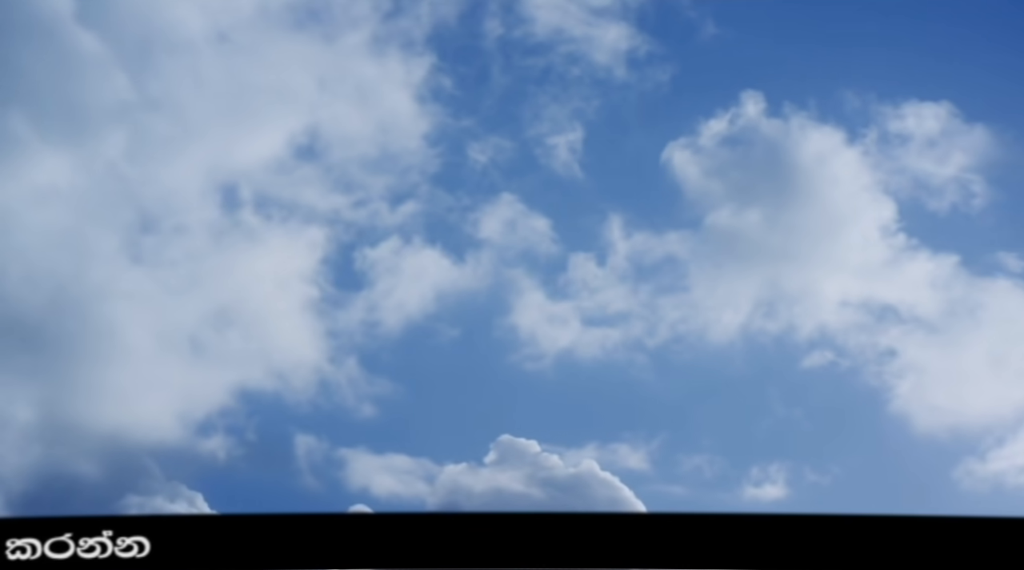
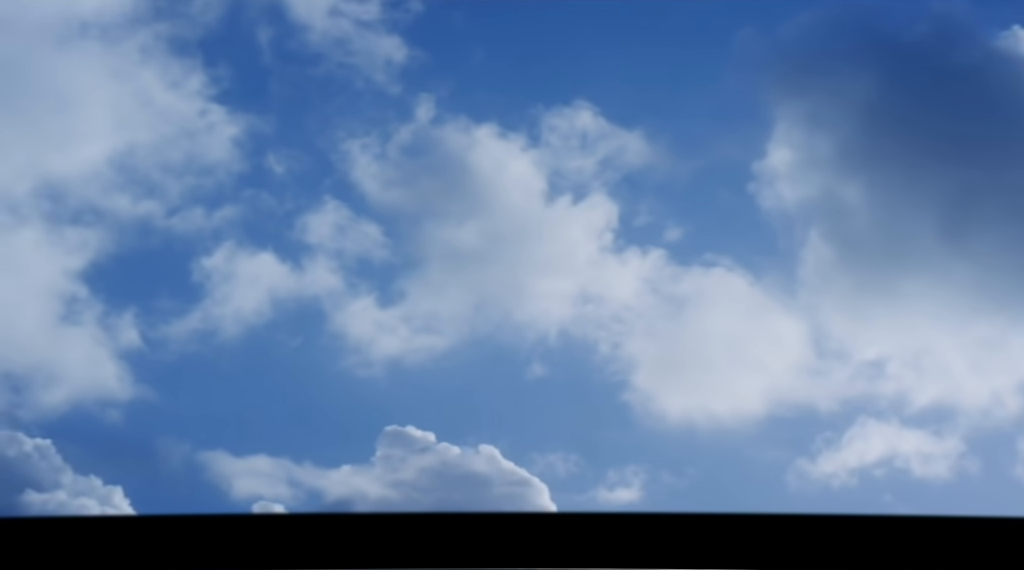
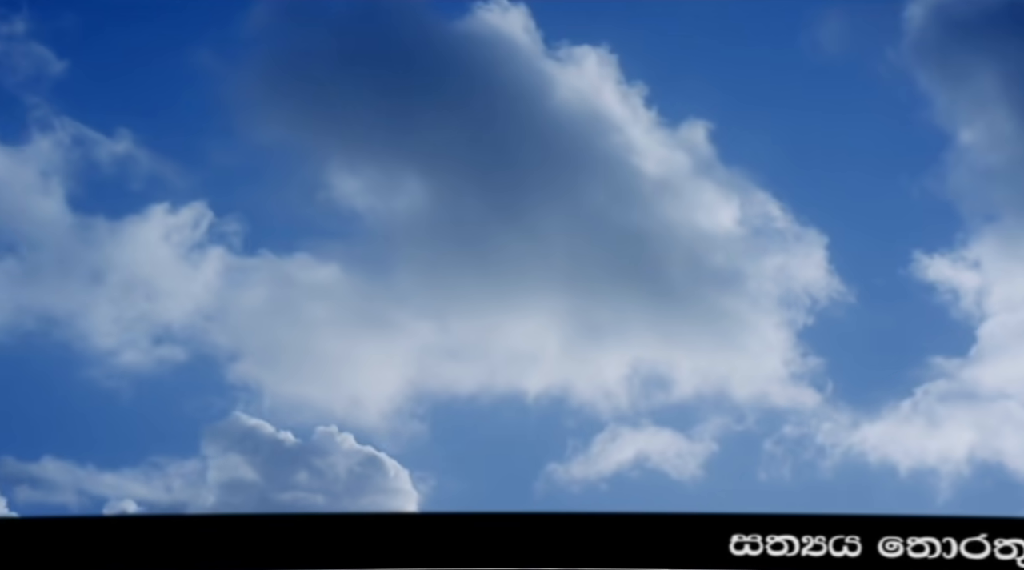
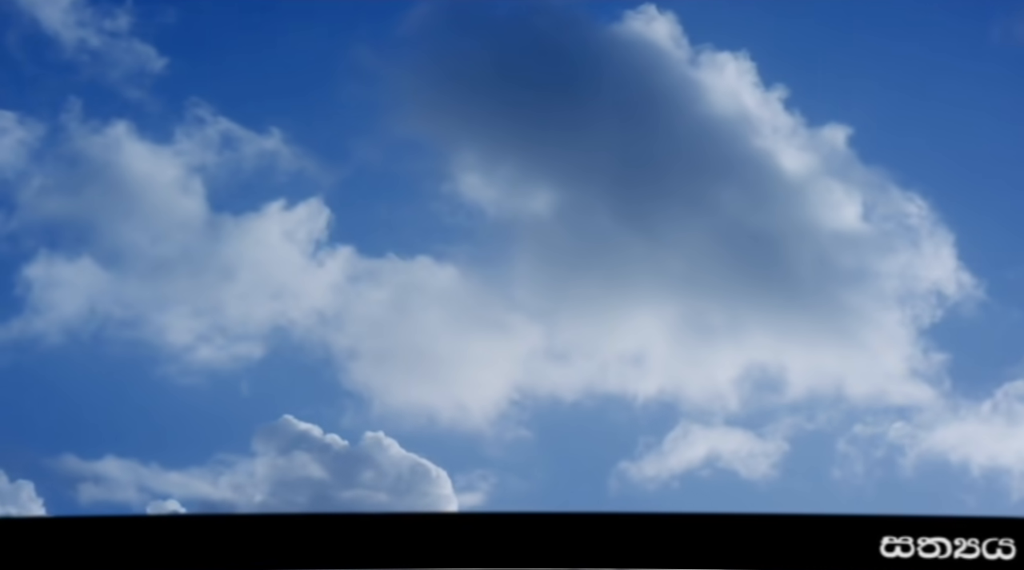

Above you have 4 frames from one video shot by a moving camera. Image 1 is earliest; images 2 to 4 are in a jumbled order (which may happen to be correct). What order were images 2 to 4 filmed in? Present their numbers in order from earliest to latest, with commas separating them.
2, 4, 3
